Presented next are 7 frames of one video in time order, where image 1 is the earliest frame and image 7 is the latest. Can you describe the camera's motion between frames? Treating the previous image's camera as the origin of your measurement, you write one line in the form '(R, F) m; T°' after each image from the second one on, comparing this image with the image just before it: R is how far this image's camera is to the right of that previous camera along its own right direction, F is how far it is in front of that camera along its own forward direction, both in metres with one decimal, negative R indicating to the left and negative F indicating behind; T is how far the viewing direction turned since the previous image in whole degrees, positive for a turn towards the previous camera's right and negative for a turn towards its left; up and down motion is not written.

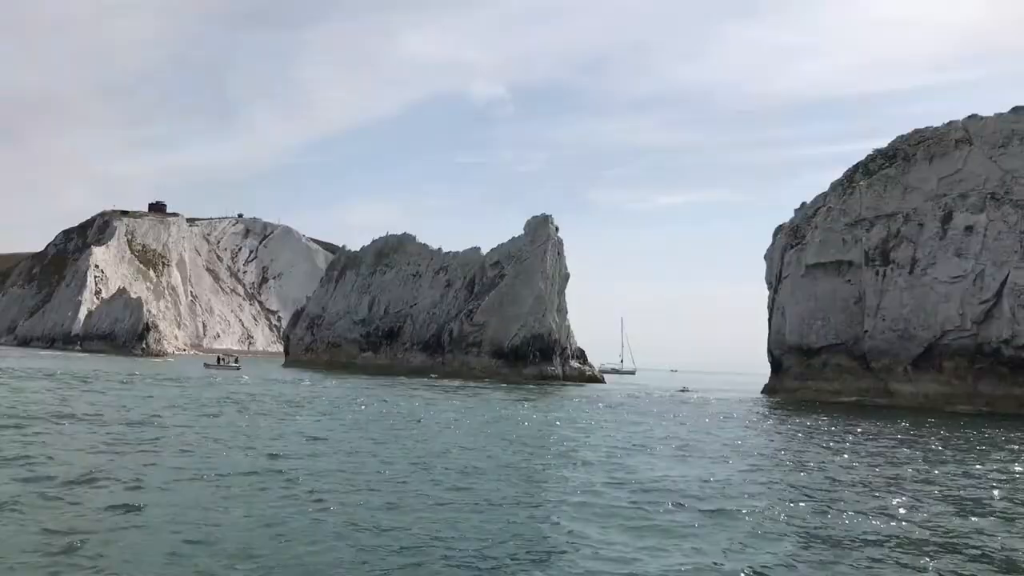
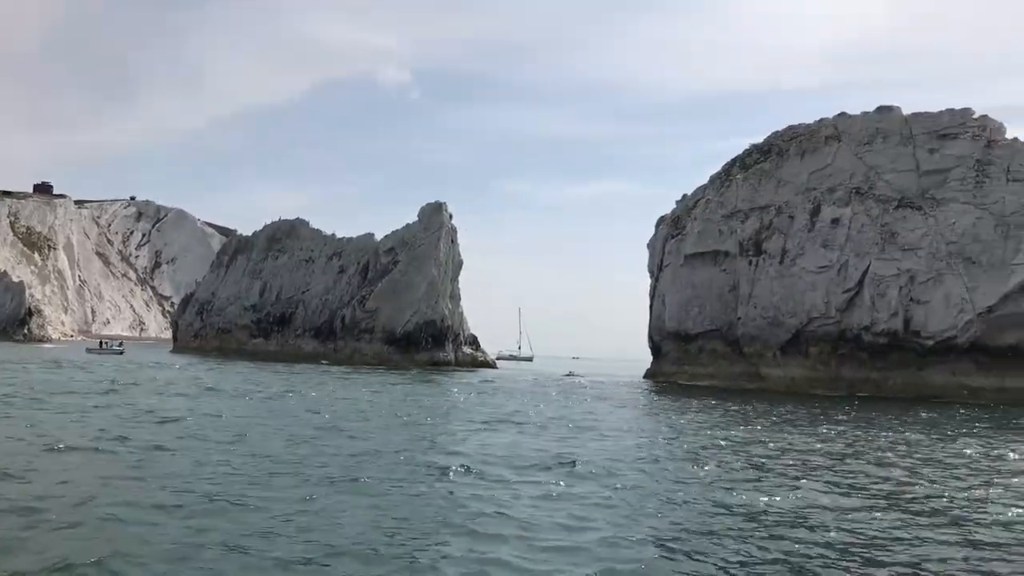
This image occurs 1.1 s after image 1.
(+0.7, -0.5) m; +6°
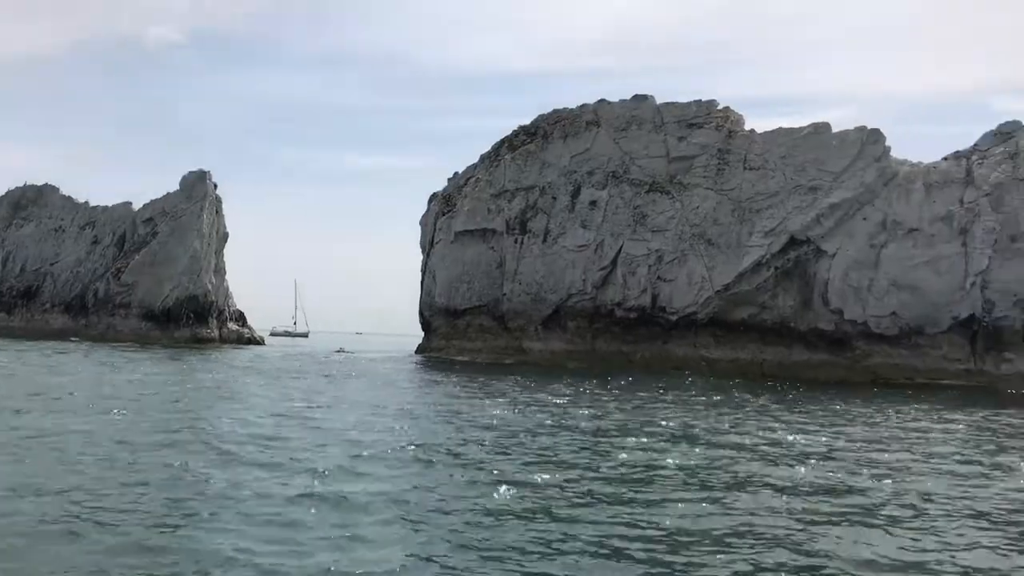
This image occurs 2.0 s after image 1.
(+0.6, -0.2) m; +13°
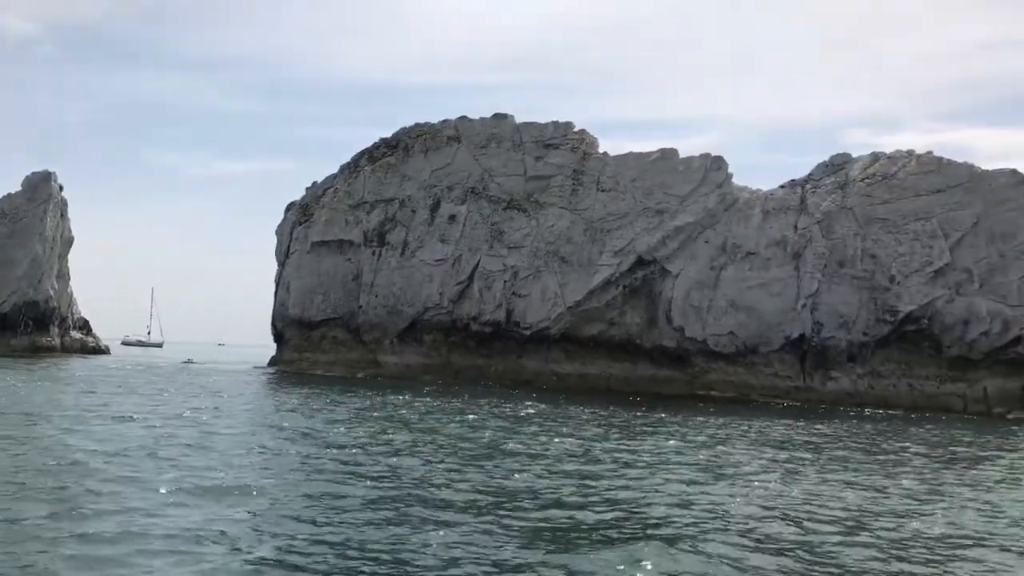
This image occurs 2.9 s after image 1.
(+0.6, -0.3) m; +8°
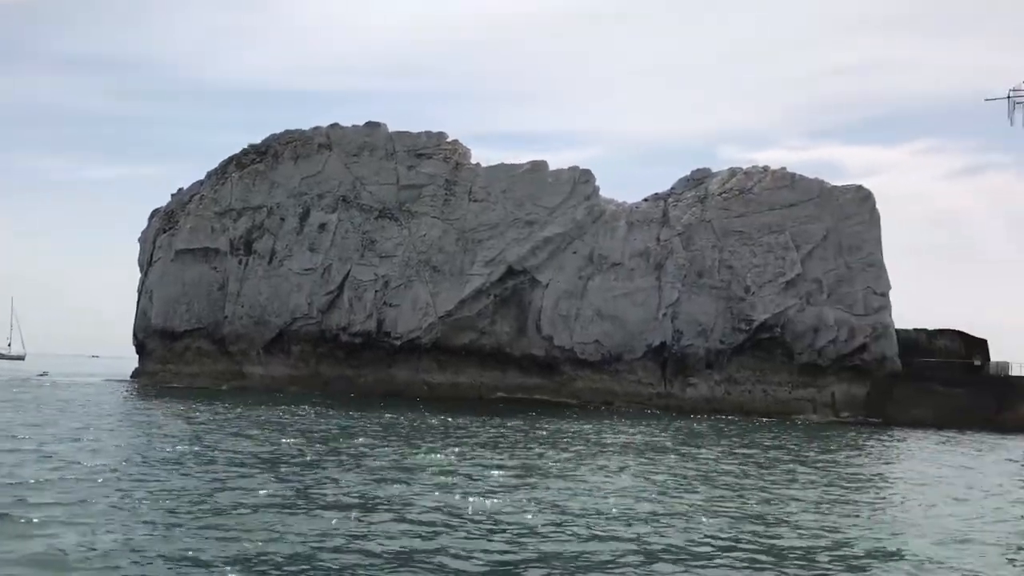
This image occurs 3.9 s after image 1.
(+0.6, -0.1) m; +7°
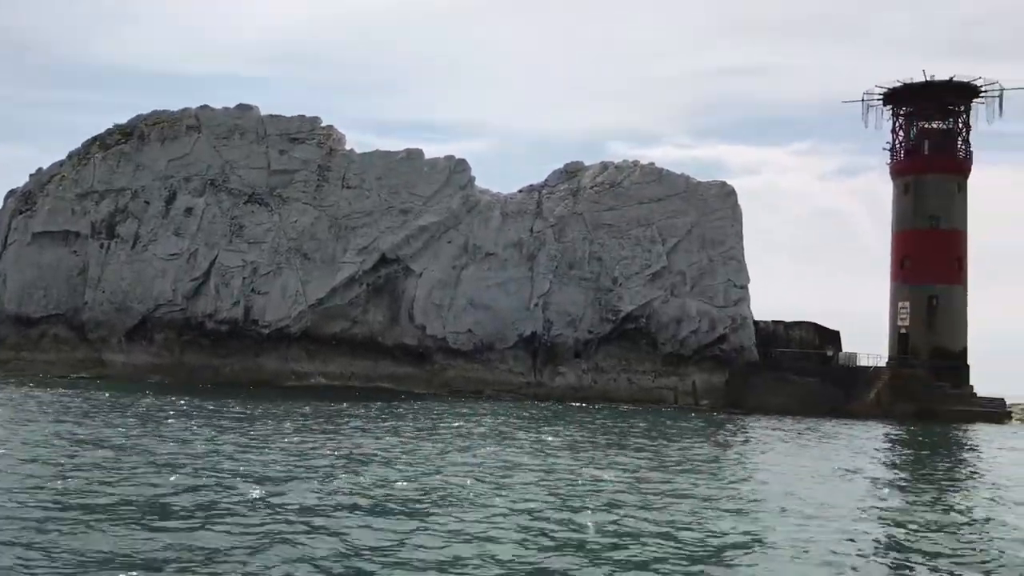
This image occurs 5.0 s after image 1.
(+0.6, -0.1) m; +6°
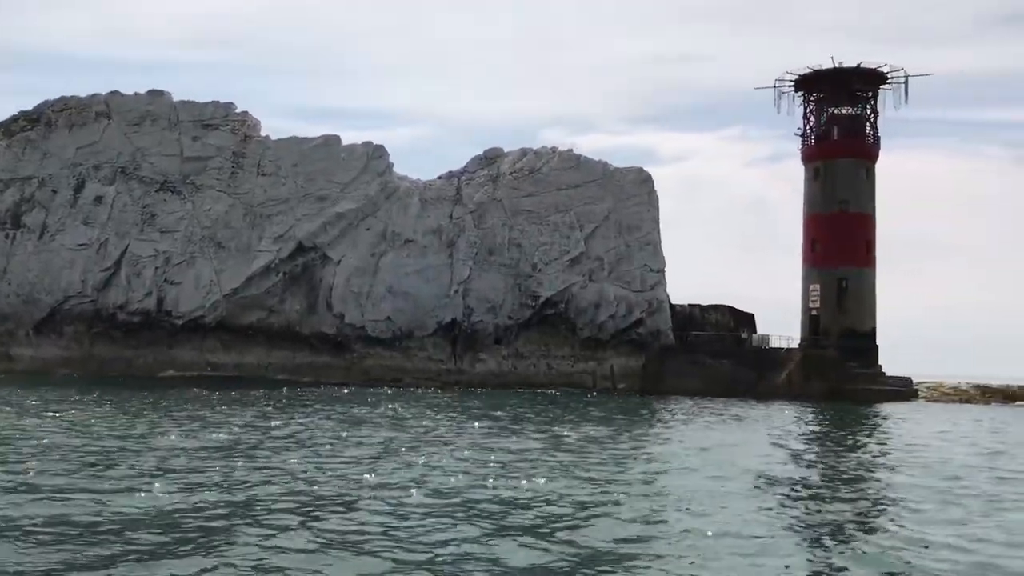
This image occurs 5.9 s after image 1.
(+0.5, 0.0) m; +4°
